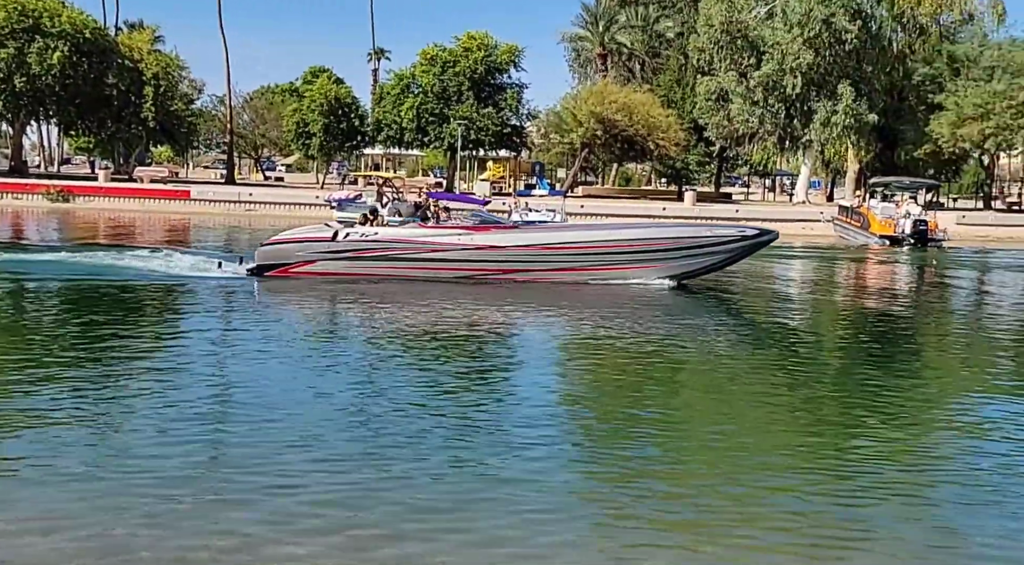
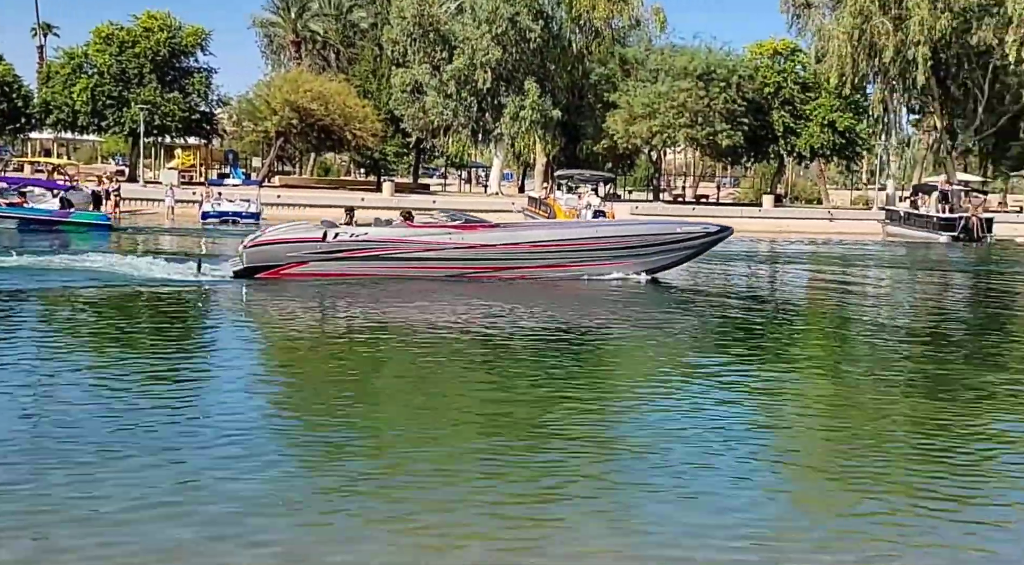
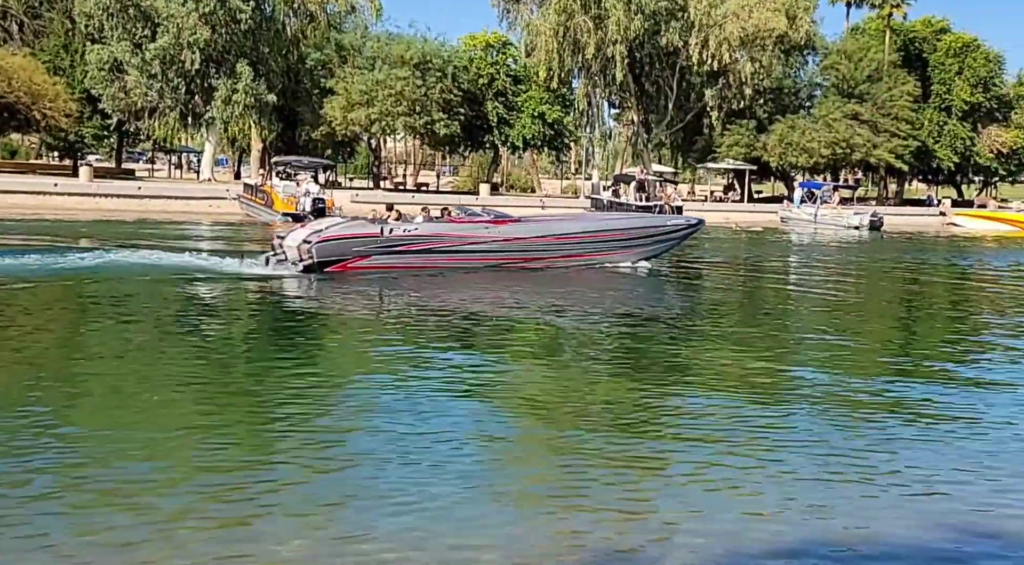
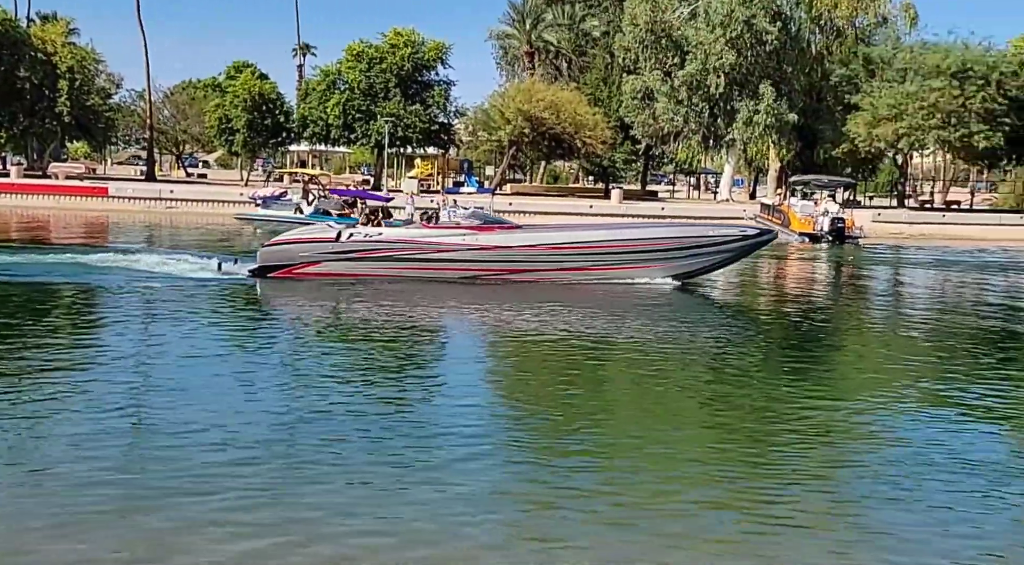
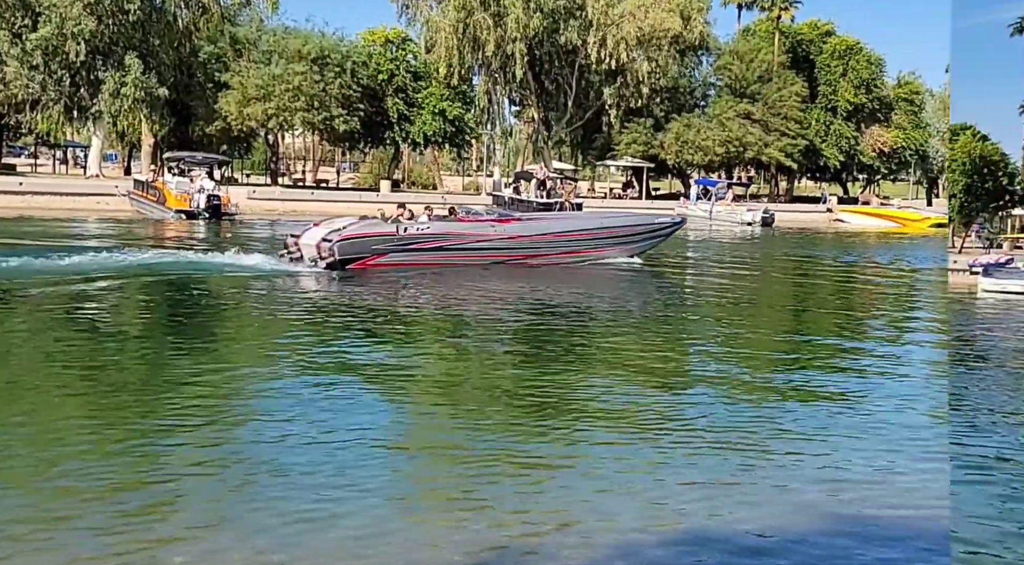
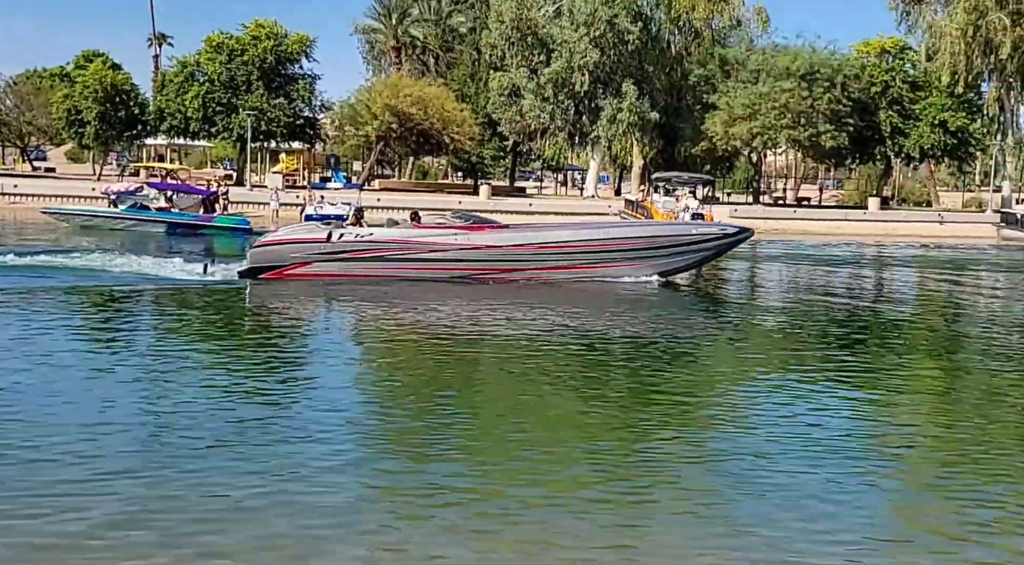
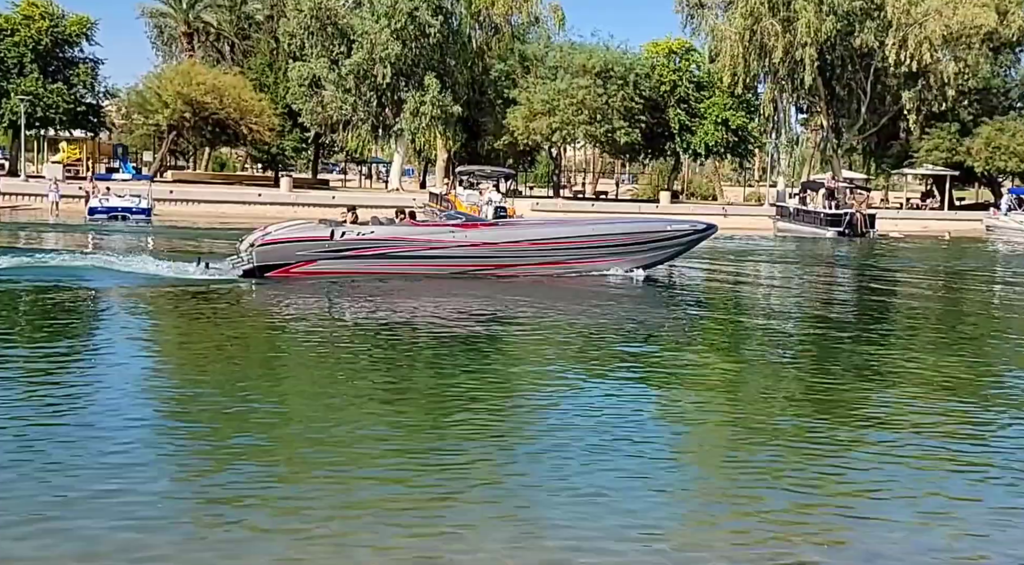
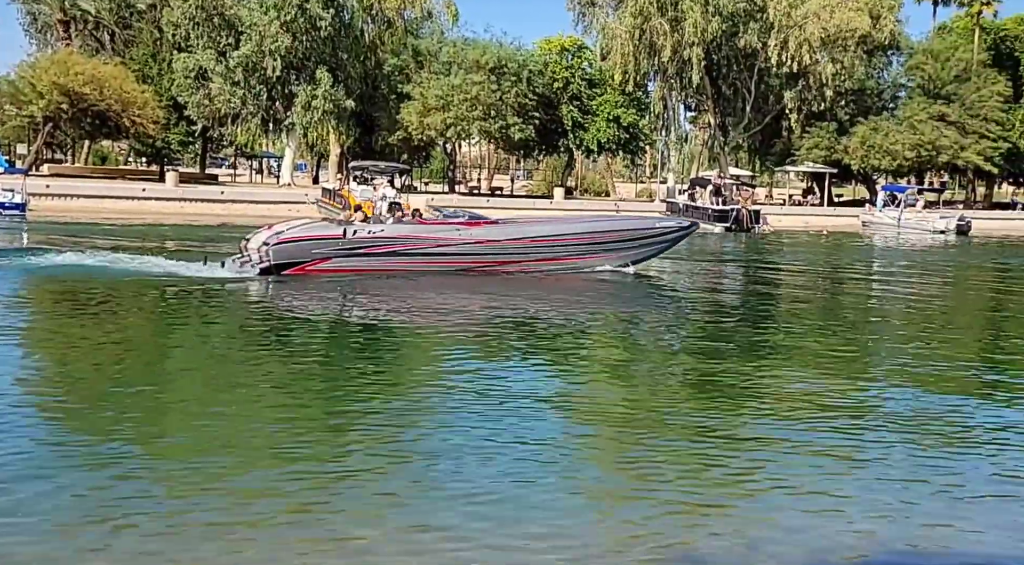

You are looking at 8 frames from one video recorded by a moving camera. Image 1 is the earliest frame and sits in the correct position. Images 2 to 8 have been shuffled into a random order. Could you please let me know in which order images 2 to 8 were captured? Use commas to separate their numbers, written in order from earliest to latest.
4, 6, 2, 7, 8, 3, 5
